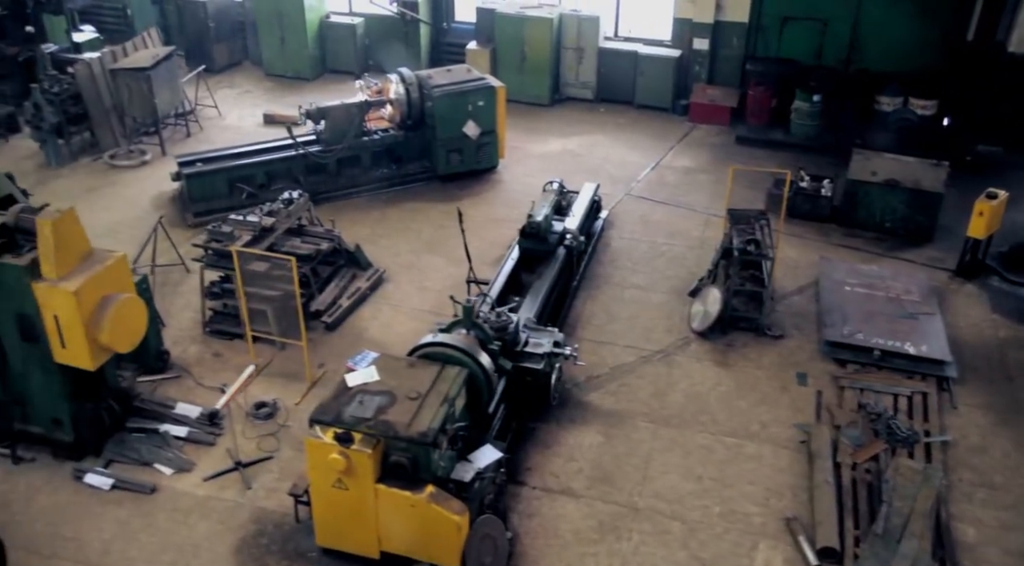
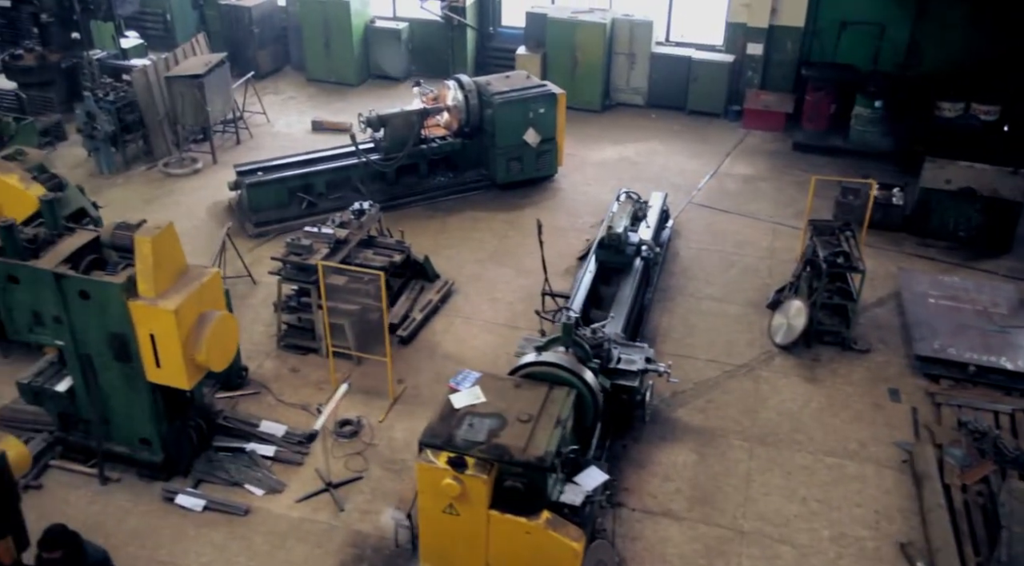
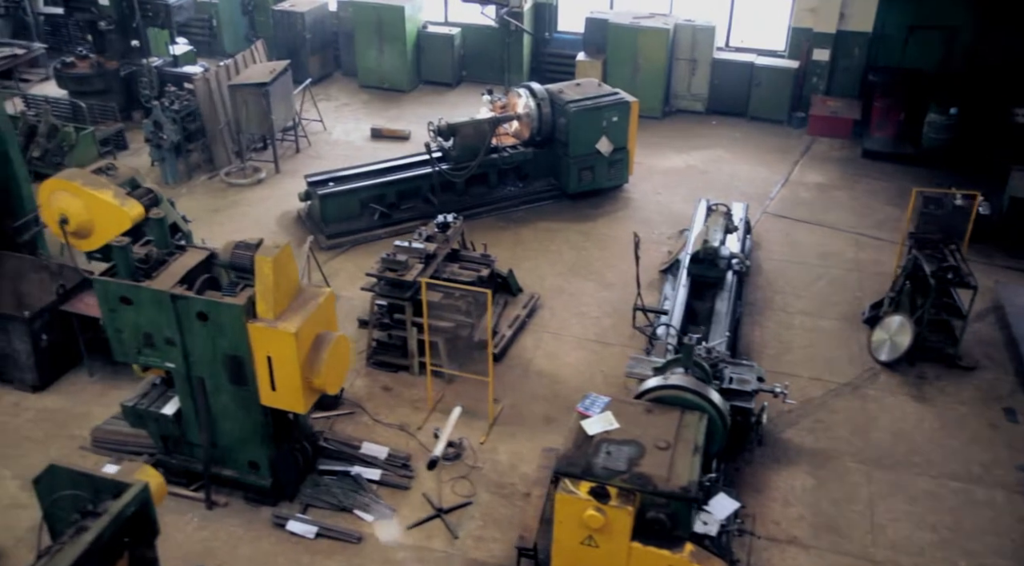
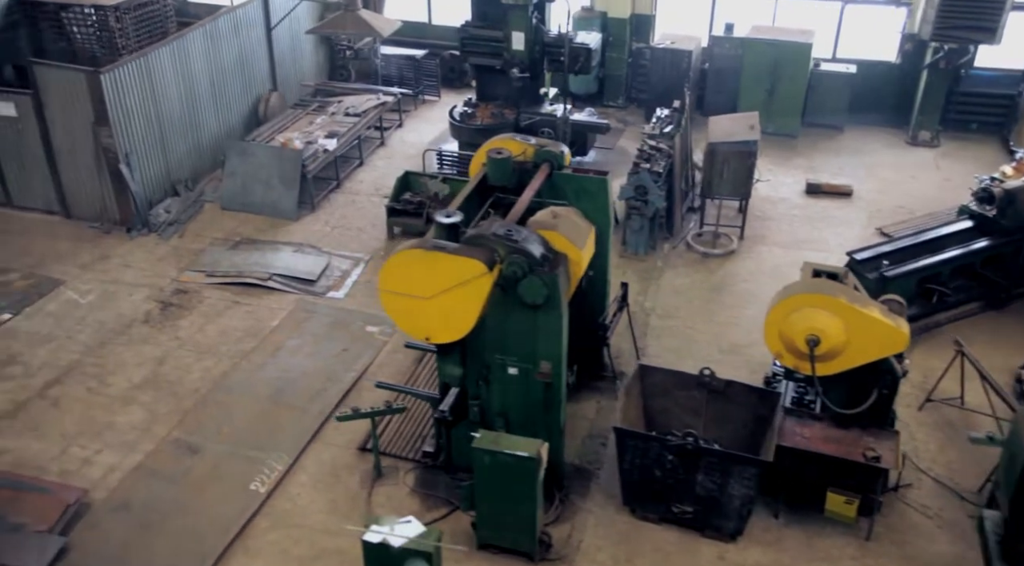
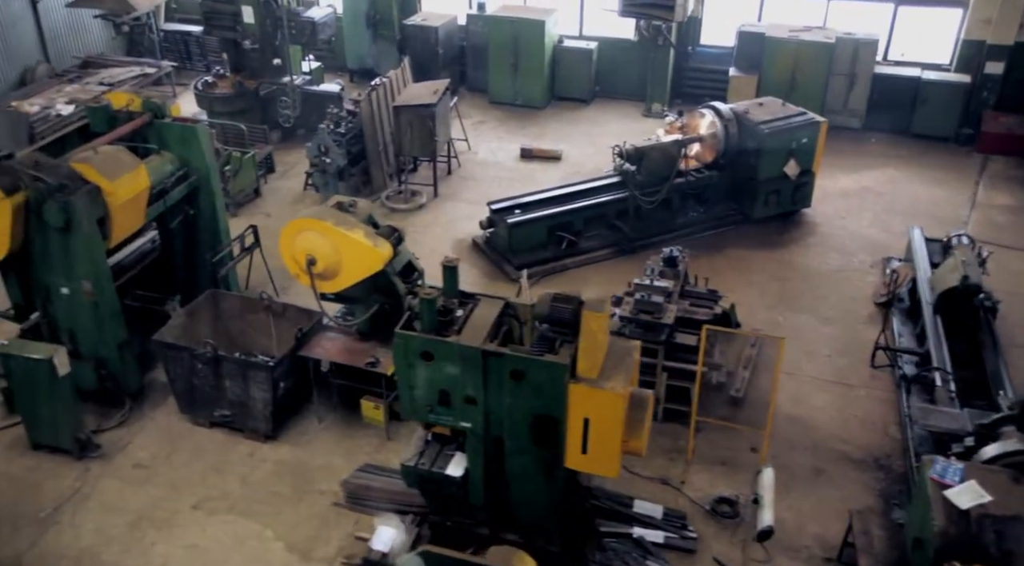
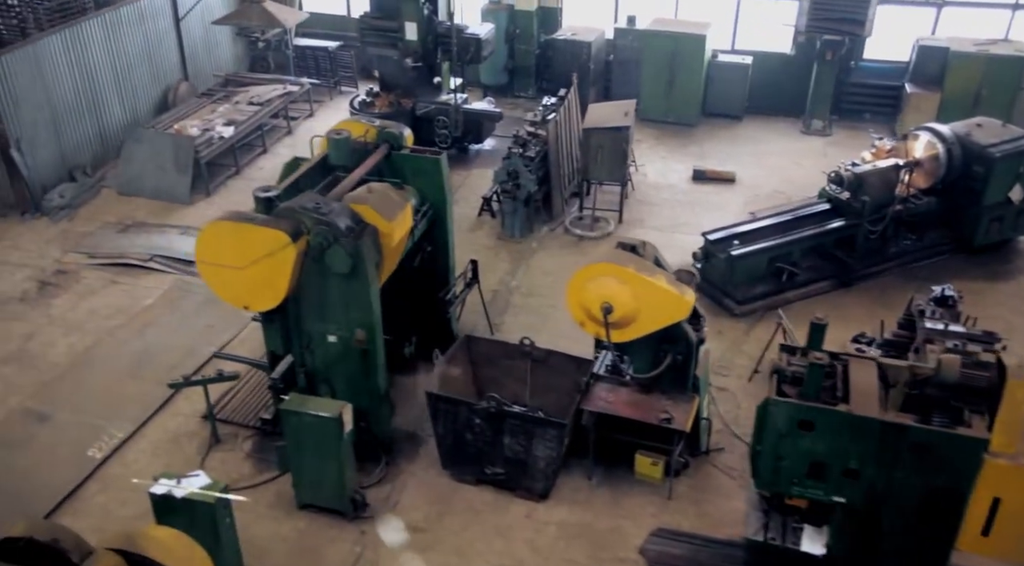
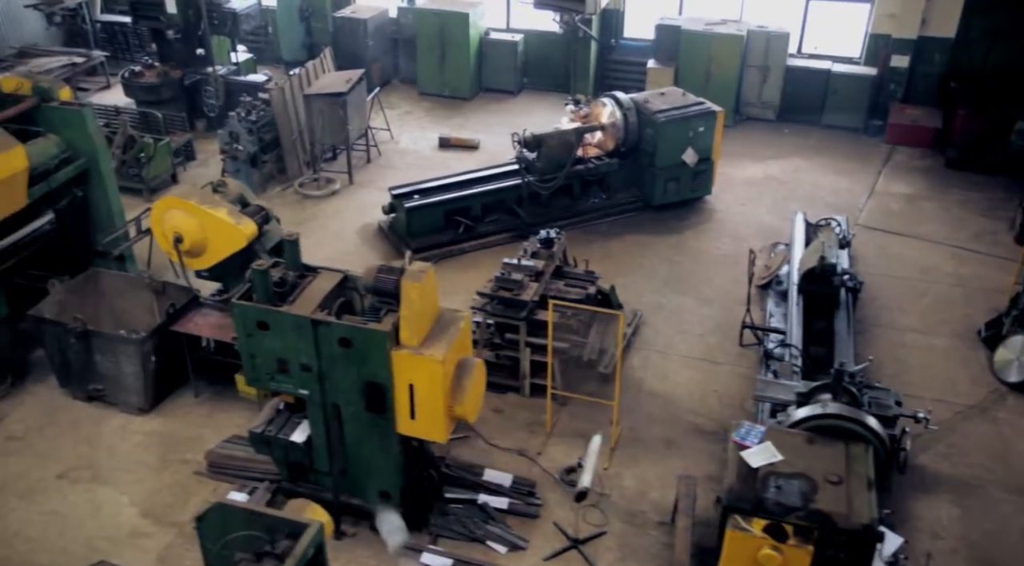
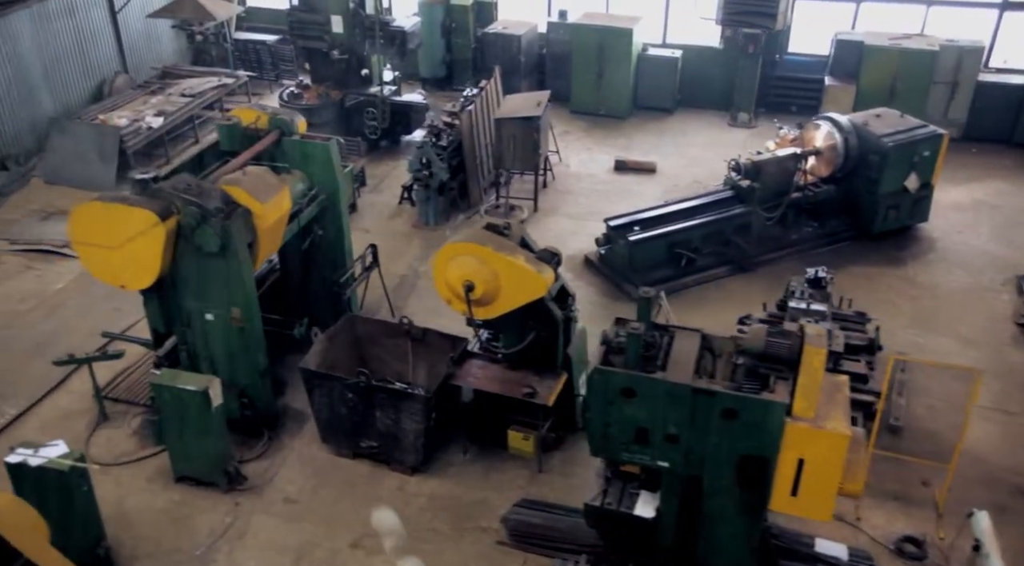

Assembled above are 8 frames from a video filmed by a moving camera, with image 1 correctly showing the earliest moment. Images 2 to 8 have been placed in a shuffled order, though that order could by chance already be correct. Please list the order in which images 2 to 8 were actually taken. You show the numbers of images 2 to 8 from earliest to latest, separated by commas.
2, 3, 7, 5, 8, 6, 4
